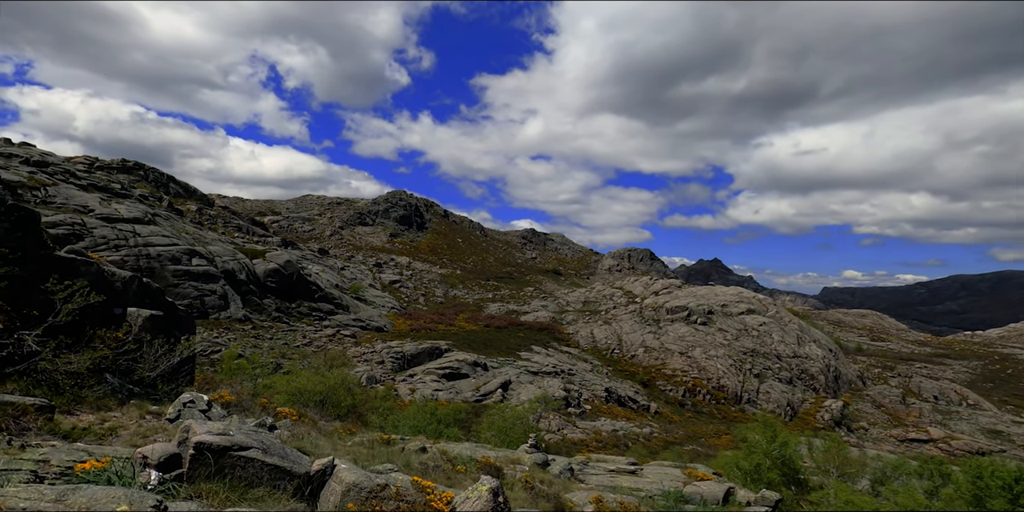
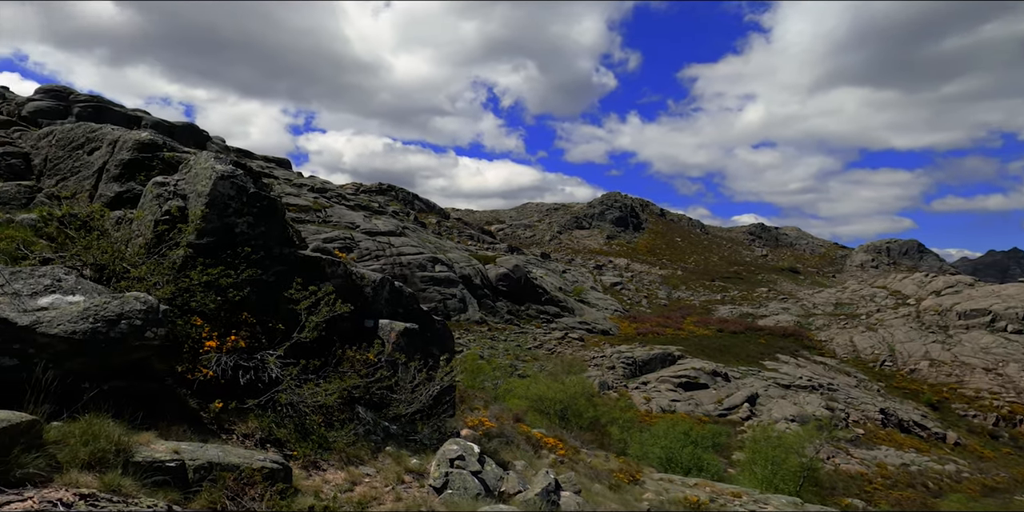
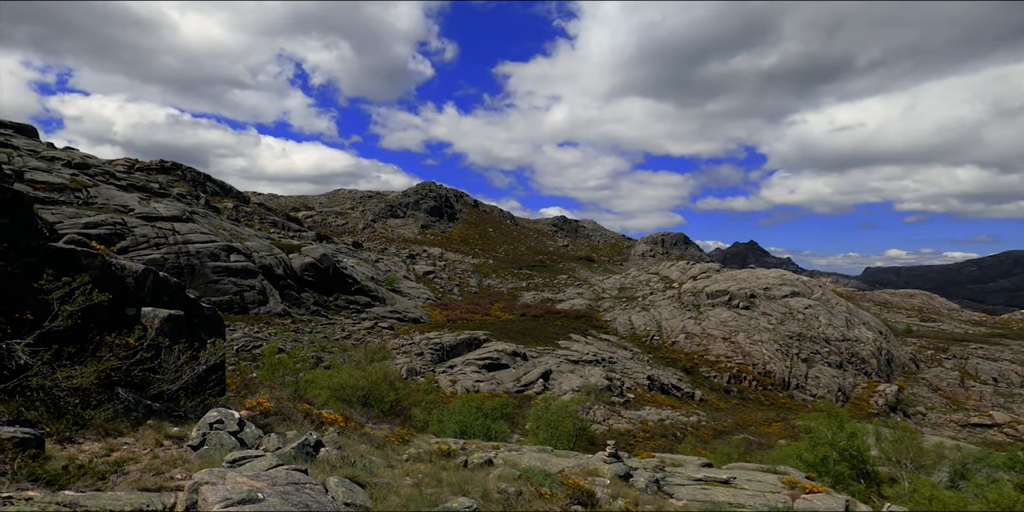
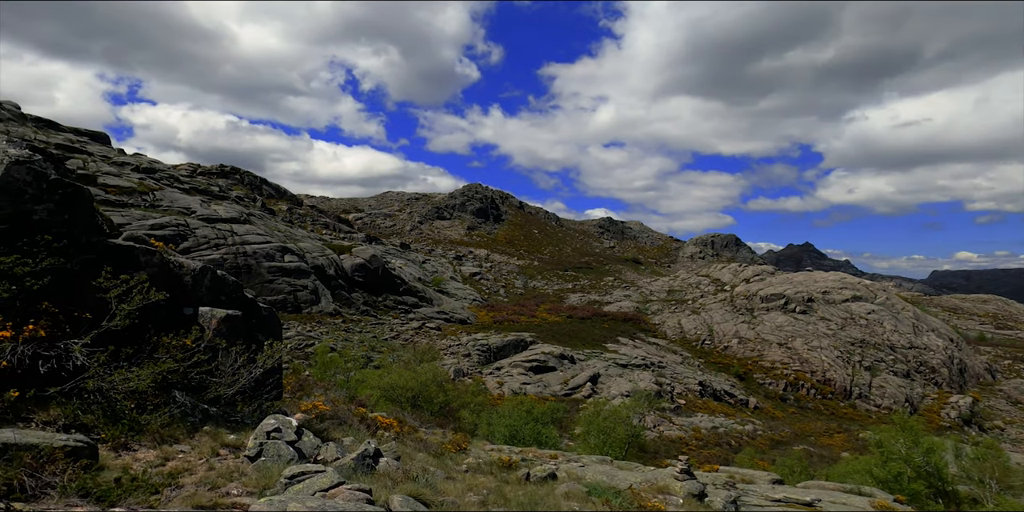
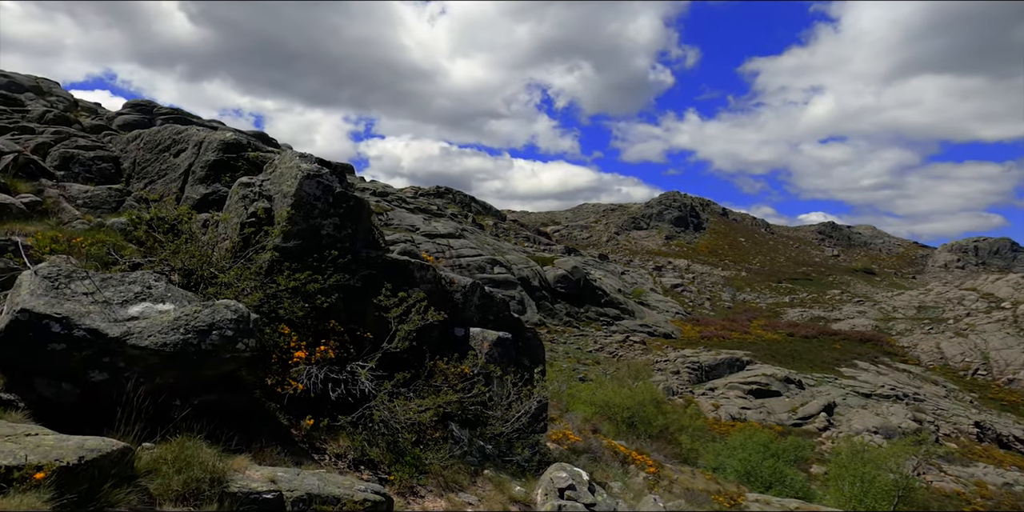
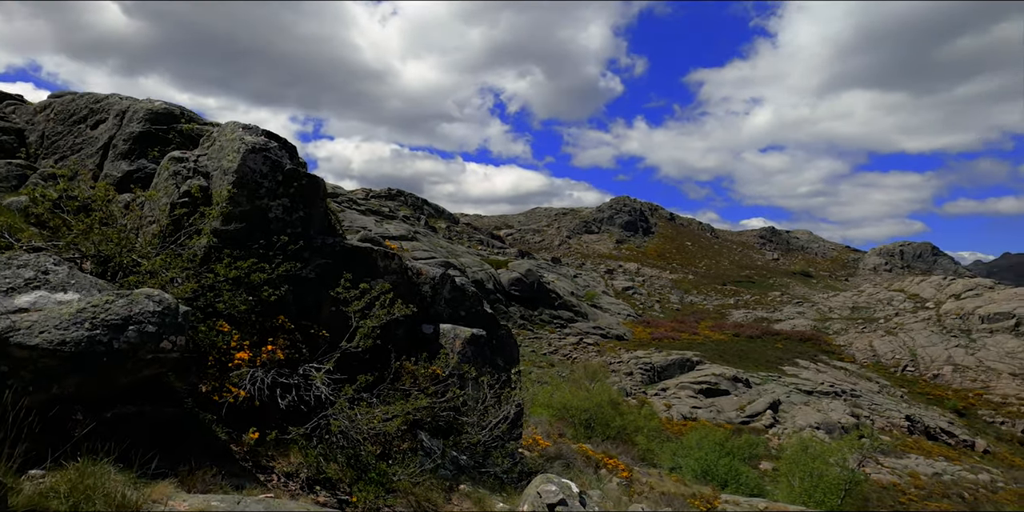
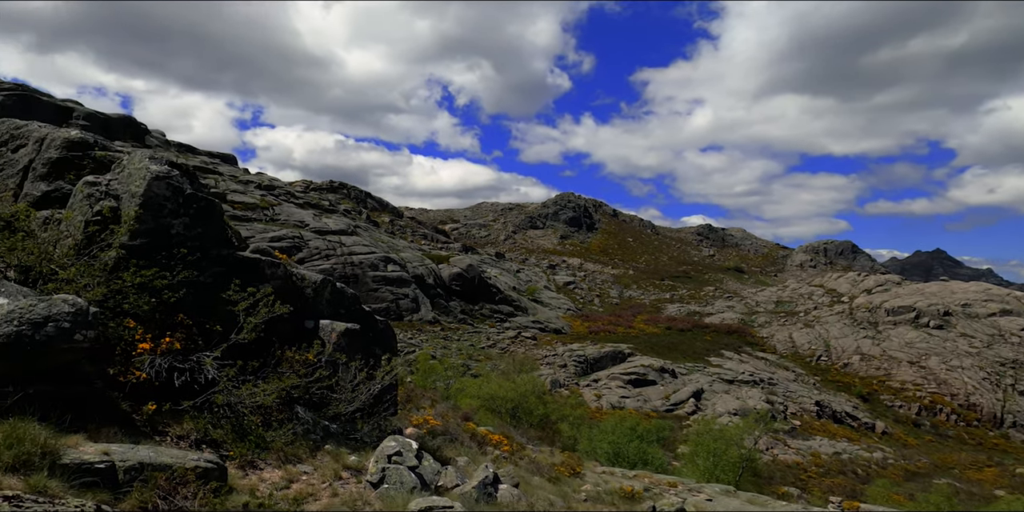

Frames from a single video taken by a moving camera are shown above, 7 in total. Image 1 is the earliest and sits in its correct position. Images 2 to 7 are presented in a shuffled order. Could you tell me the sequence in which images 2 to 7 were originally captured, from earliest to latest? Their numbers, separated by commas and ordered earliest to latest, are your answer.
3, 4, 7, 2, 5, 6
